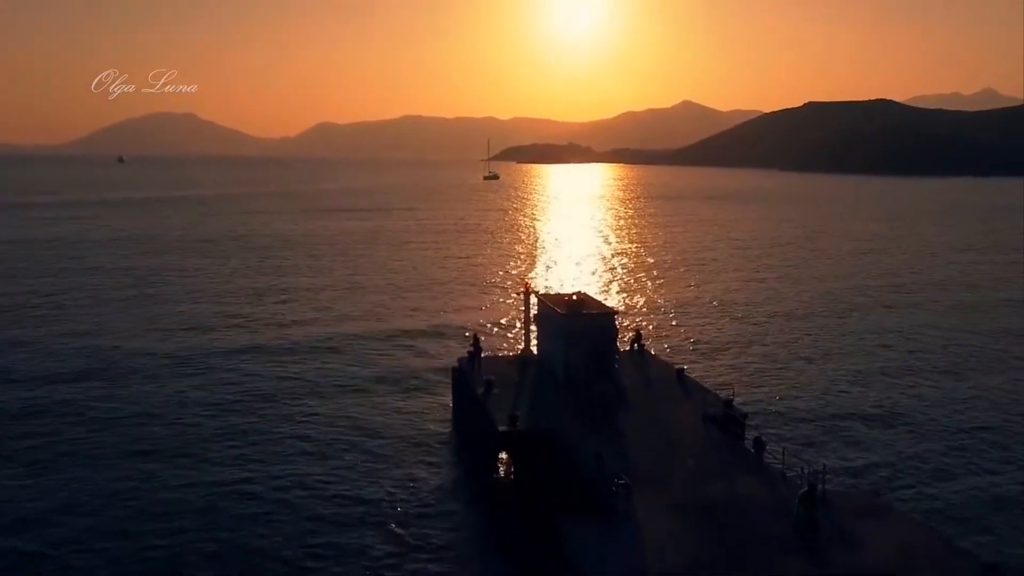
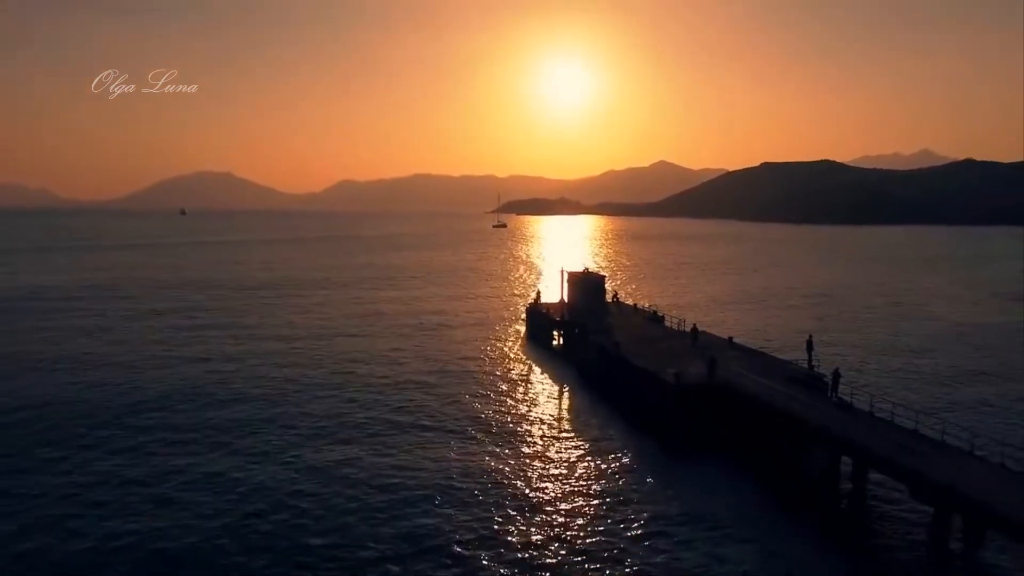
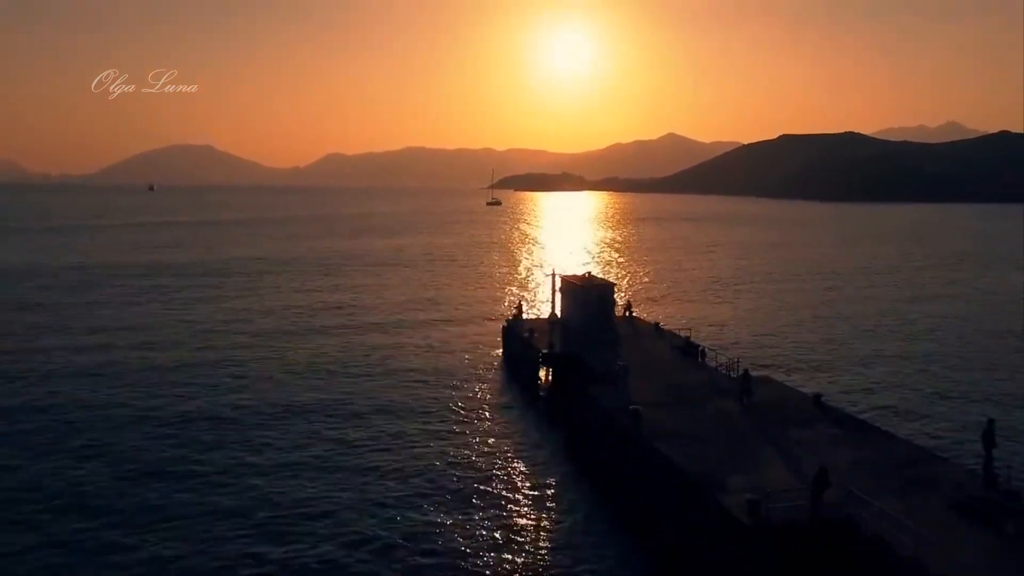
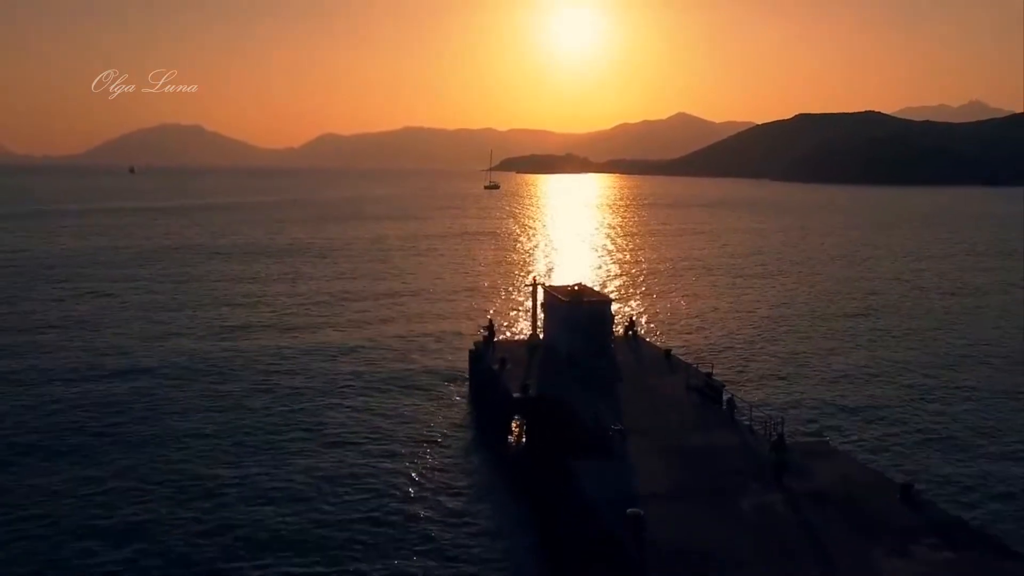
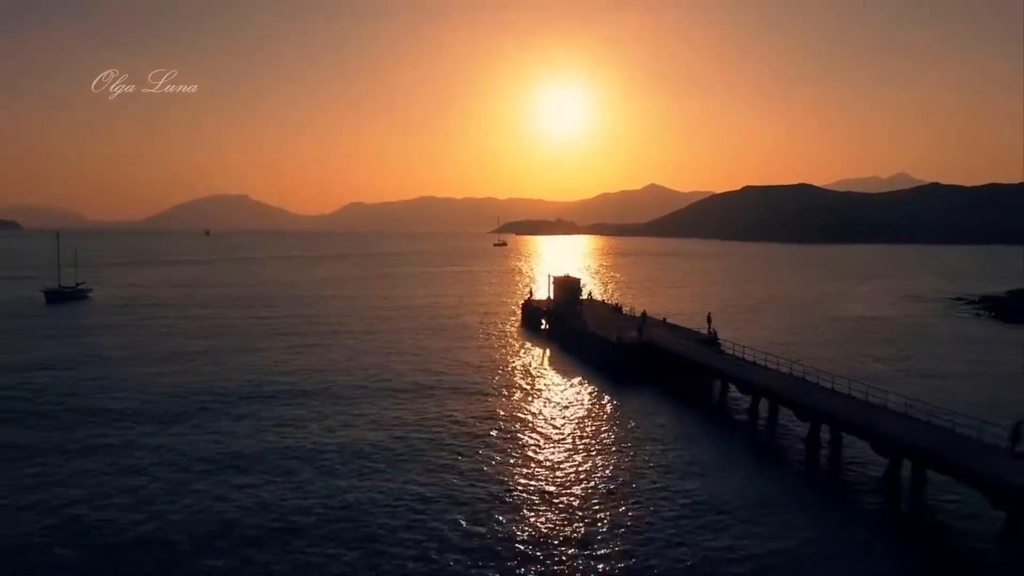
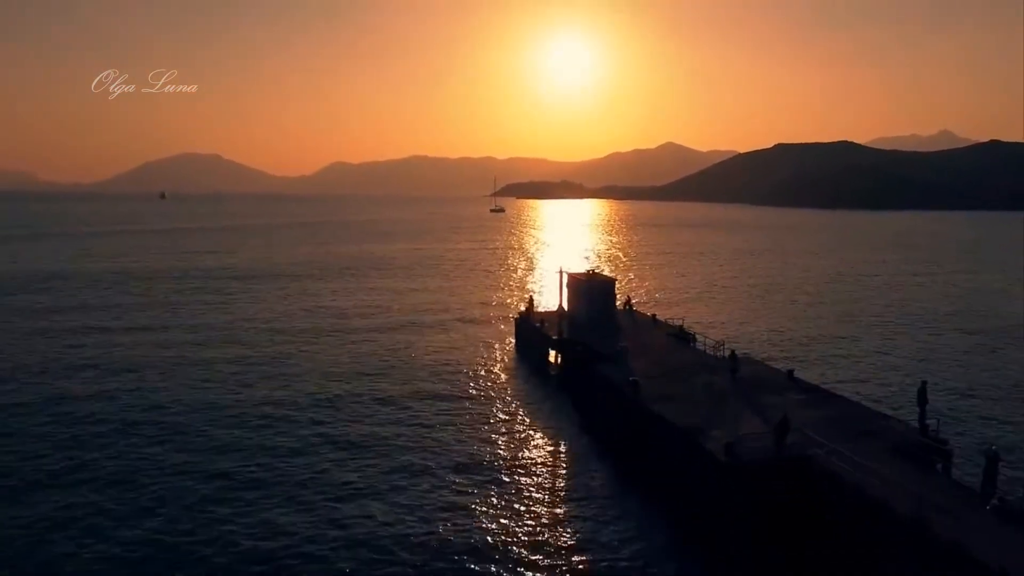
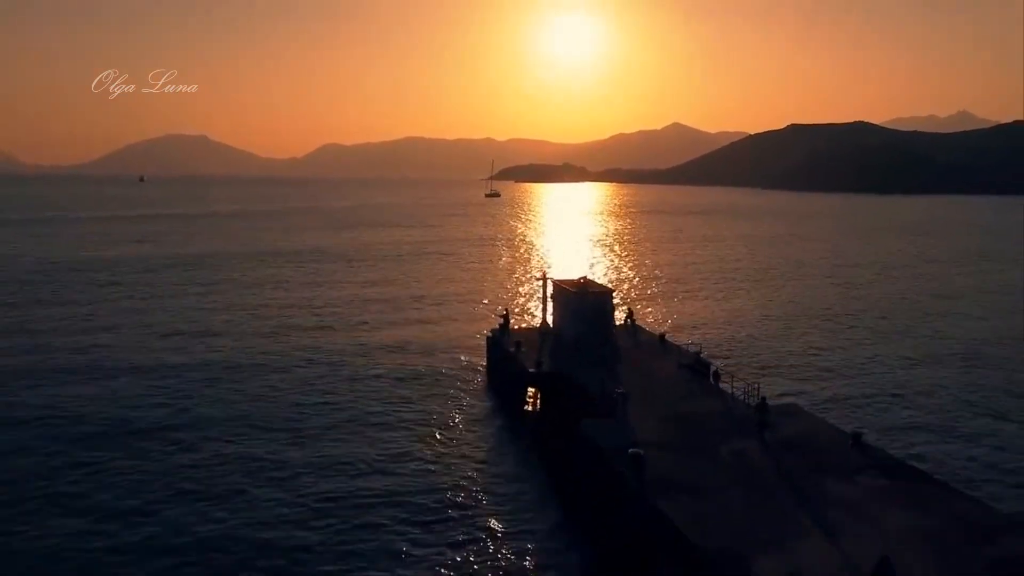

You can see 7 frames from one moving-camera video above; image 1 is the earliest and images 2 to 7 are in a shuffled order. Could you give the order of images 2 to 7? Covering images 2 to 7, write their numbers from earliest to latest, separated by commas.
4, 7, 3, 6, 2, 5
